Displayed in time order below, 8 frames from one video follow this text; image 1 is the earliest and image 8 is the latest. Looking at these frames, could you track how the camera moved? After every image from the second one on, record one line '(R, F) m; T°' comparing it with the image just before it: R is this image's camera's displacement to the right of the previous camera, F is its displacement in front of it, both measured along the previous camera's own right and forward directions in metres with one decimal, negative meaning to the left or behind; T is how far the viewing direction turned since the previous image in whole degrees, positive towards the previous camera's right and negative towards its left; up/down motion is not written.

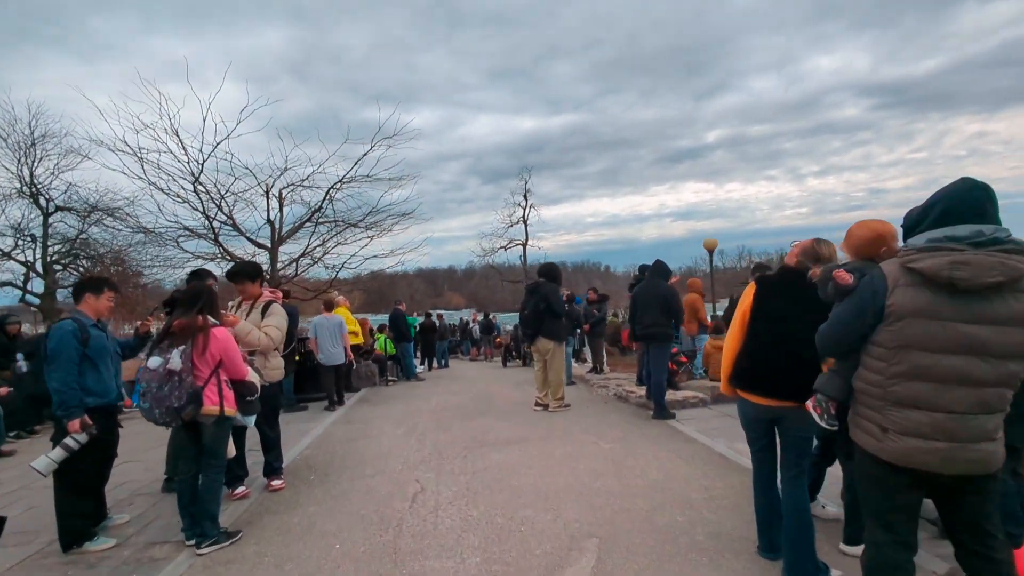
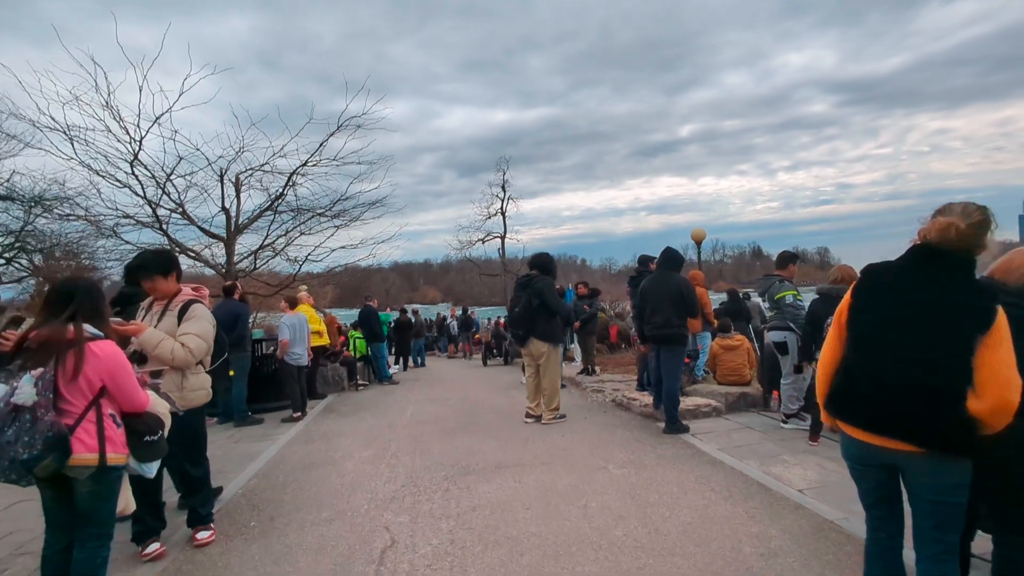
(-0.2, +1.3) m; +2°
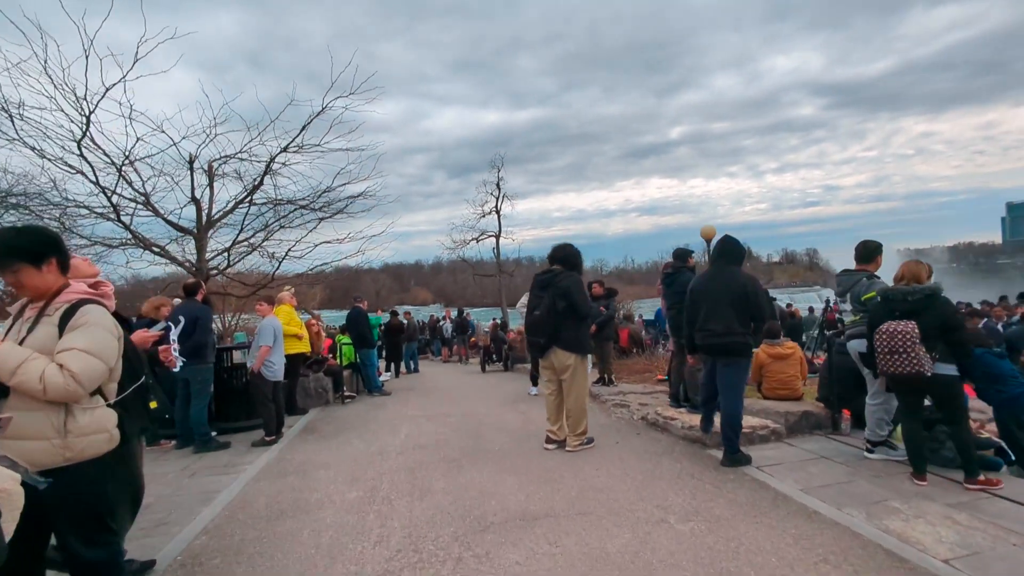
(-0.3, +1.5) m; +1°
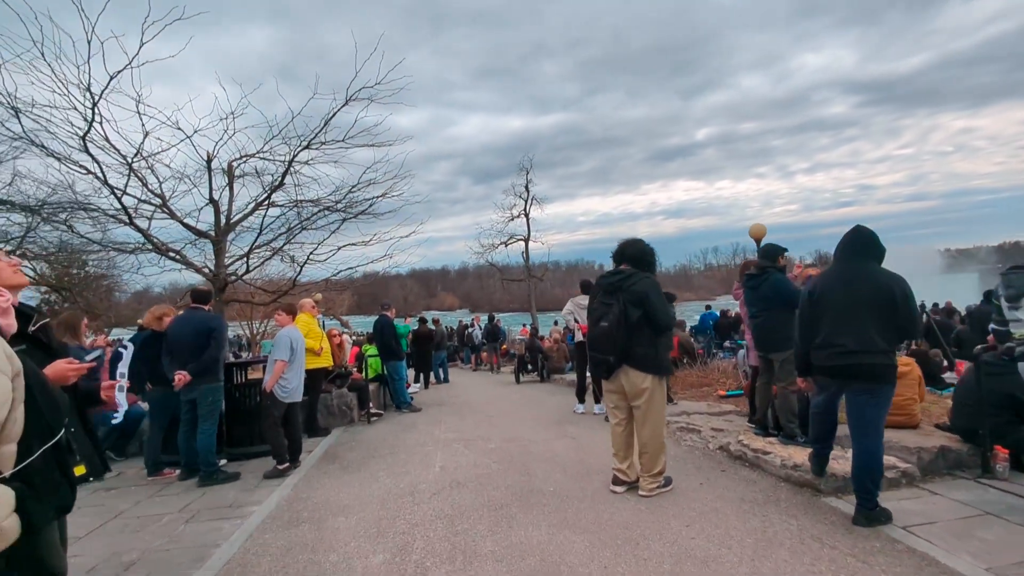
(-0.3, +1.3) m; -3°
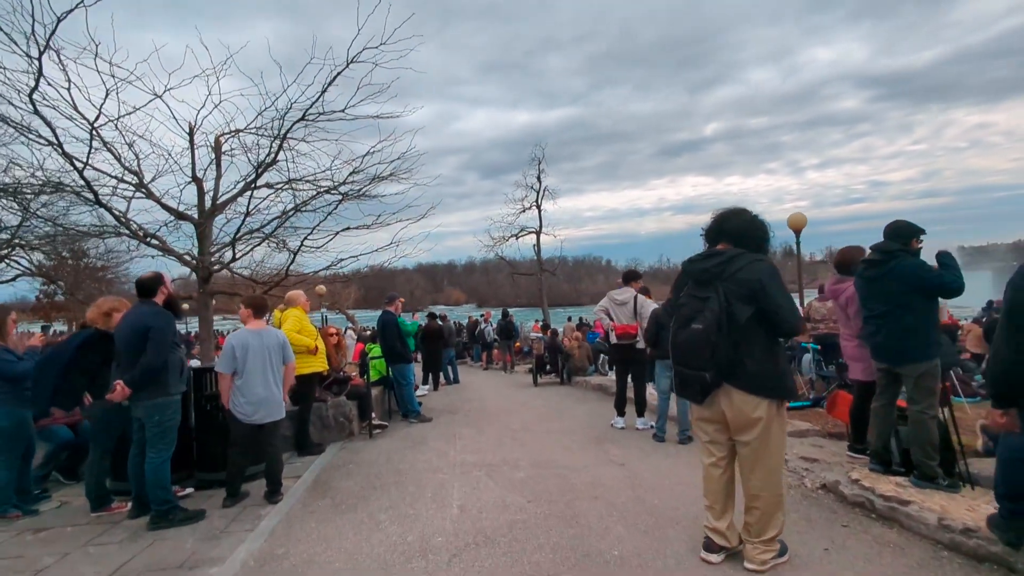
(-0.3, +1.6) m; -1°
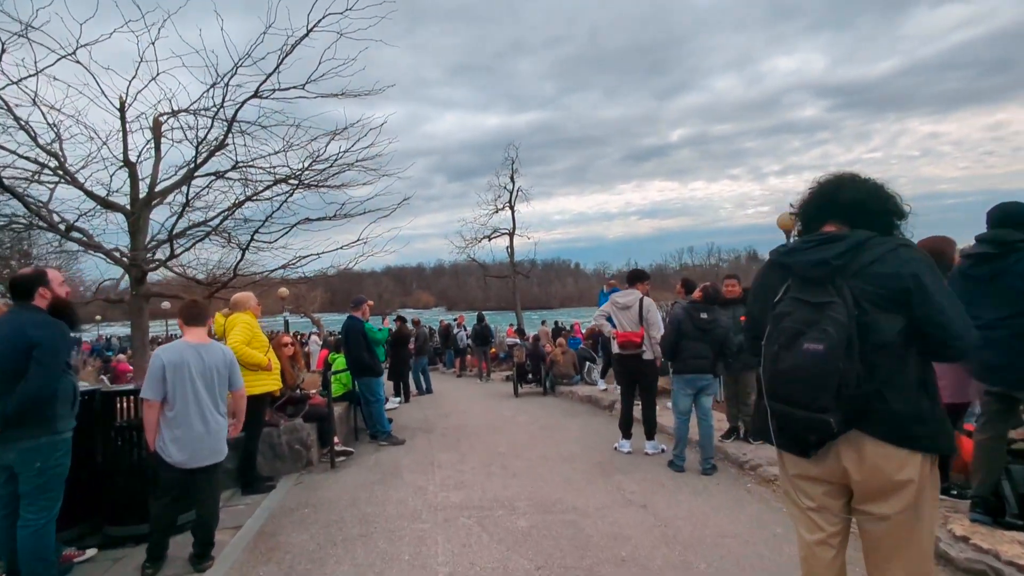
(-0.3, +1.3) m; +3°
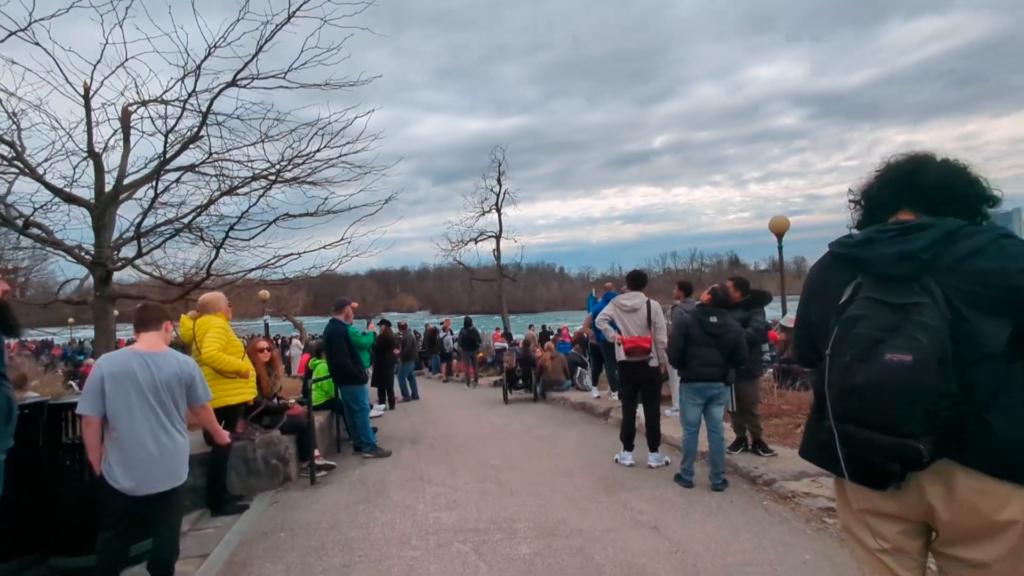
(-0.1, +0.5) m; +2°
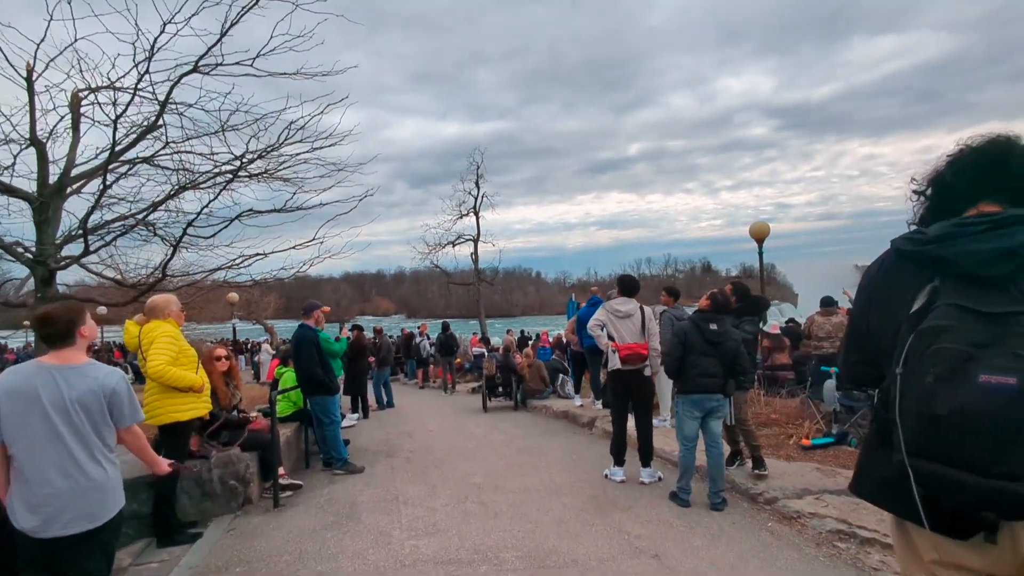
(-0.1, +0.5) m; +2°
